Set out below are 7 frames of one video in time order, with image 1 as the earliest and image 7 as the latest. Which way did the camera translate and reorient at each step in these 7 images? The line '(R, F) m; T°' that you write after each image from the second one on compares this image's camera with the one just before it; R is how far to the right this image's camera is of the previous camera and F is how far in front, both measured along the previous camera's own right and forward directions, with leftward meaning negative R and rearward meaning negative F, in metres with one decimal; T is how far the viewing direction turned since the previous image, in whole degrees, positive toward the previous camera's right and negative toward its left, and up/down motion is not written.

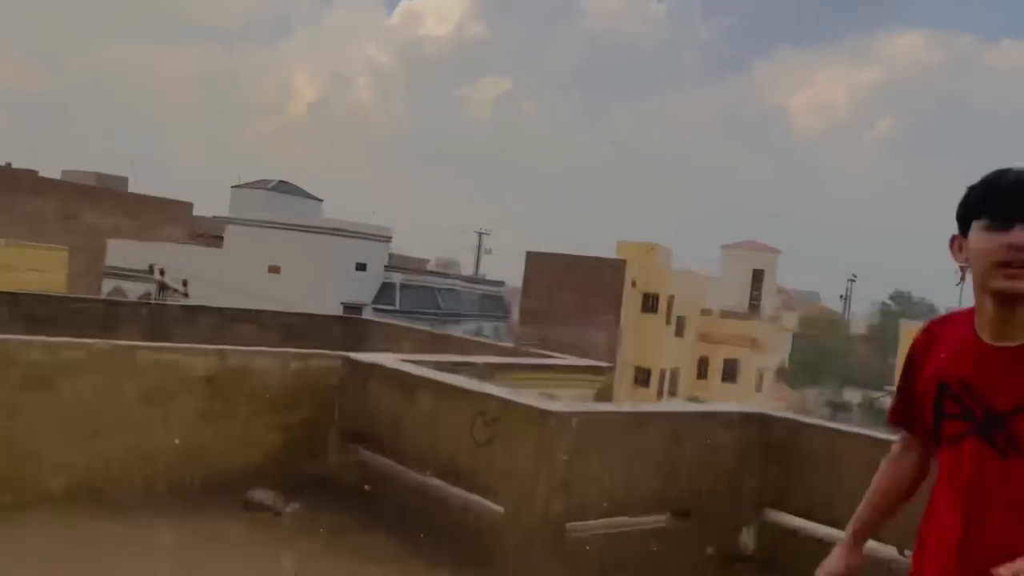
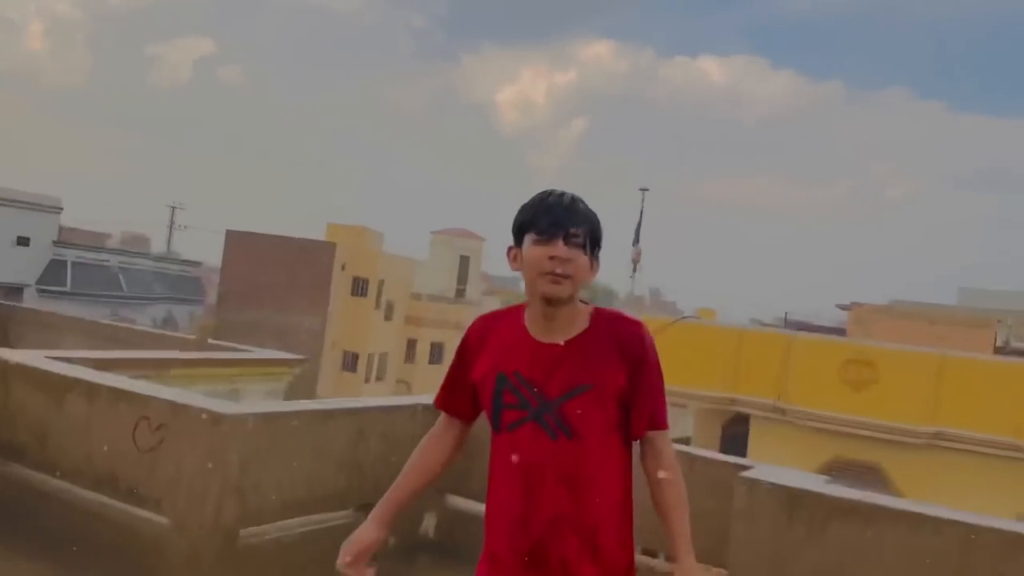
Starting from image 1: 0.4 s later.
(+0.1, 0.0) m; +20°
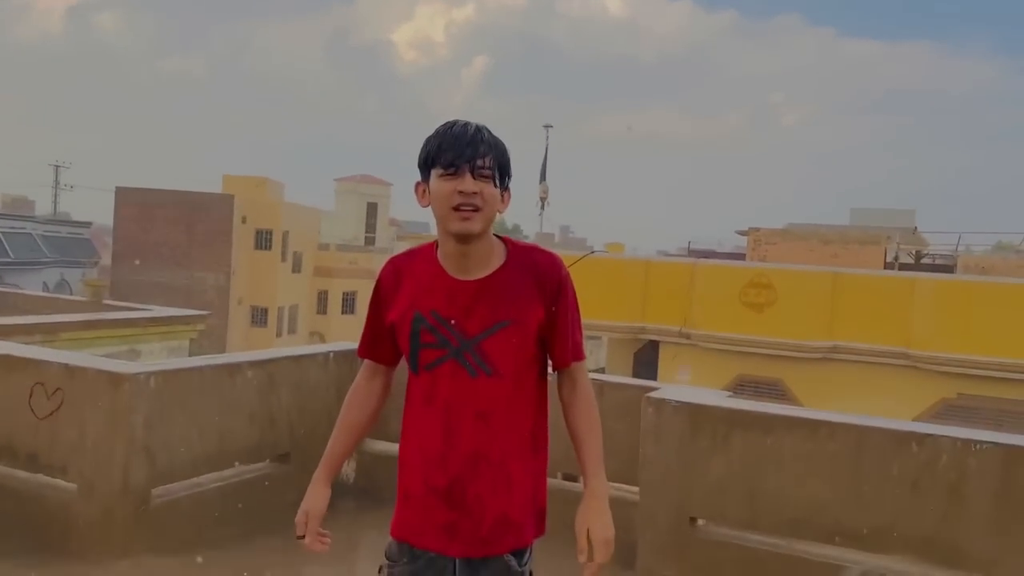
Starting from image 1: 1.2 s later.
(0.0, 0.0) m; +6°
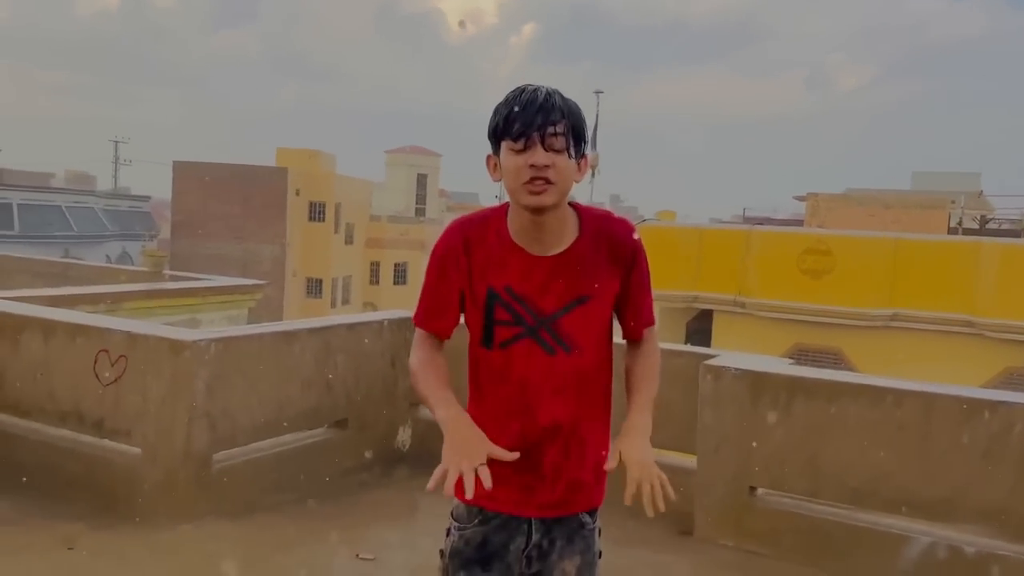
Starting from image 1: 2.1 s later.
(0.0, +0.1) m; -3°
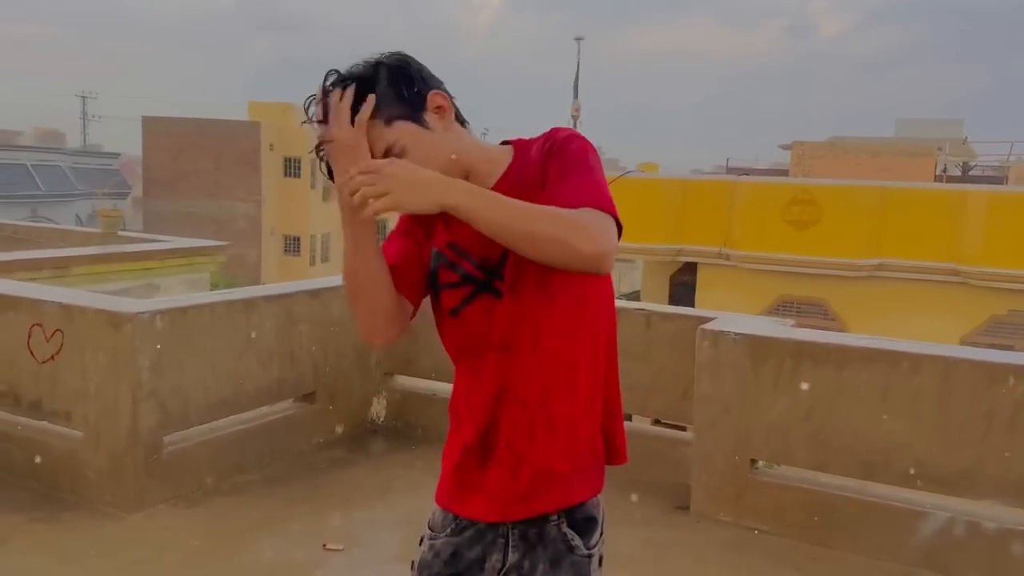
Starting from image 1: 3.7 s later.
(0.0, +0.4) m; +1°
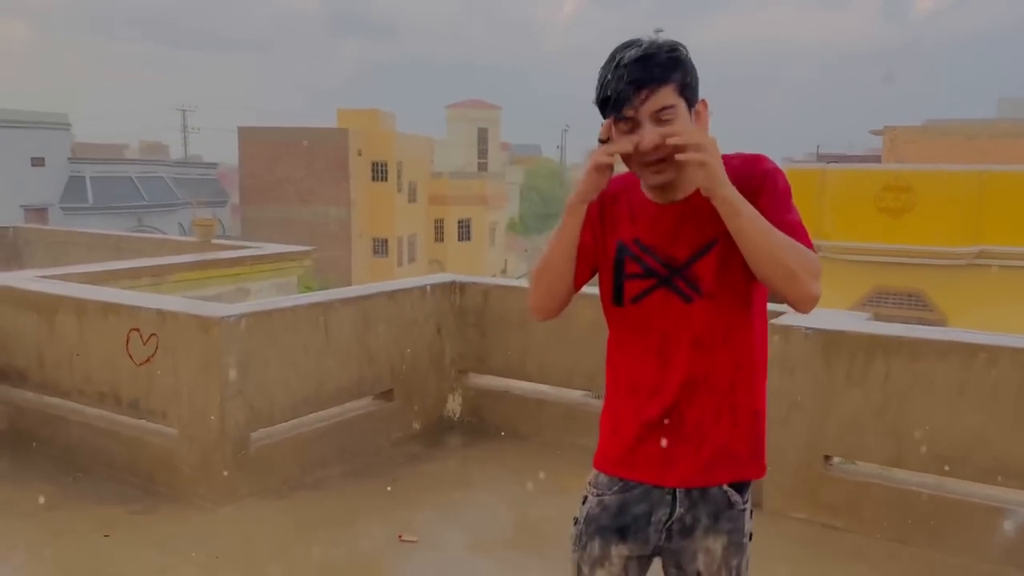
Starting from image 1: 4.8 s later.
(+0.1, -0.1) m; -6°
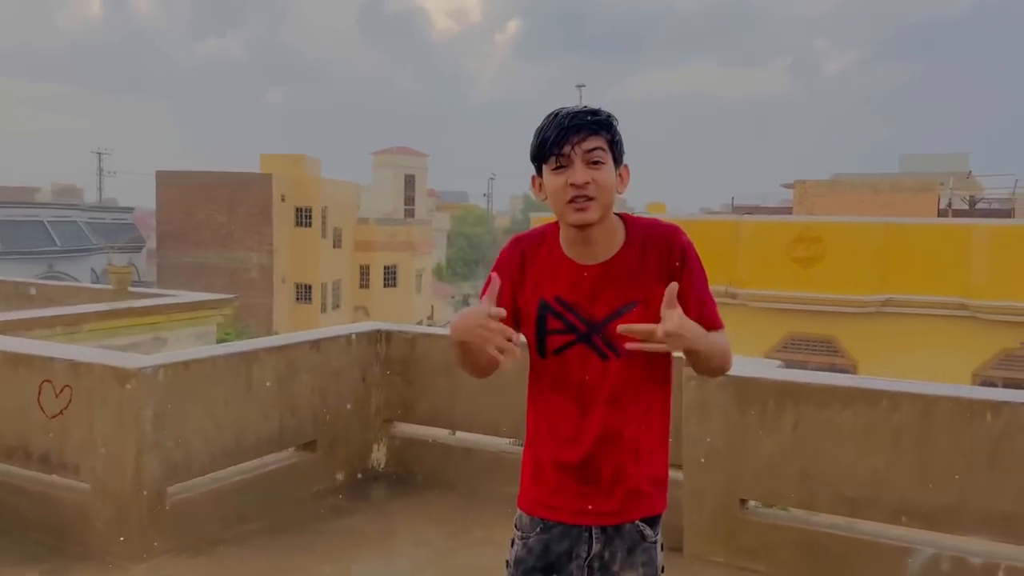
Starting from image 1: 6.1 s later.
(0.0, -0.1) m; +5°
